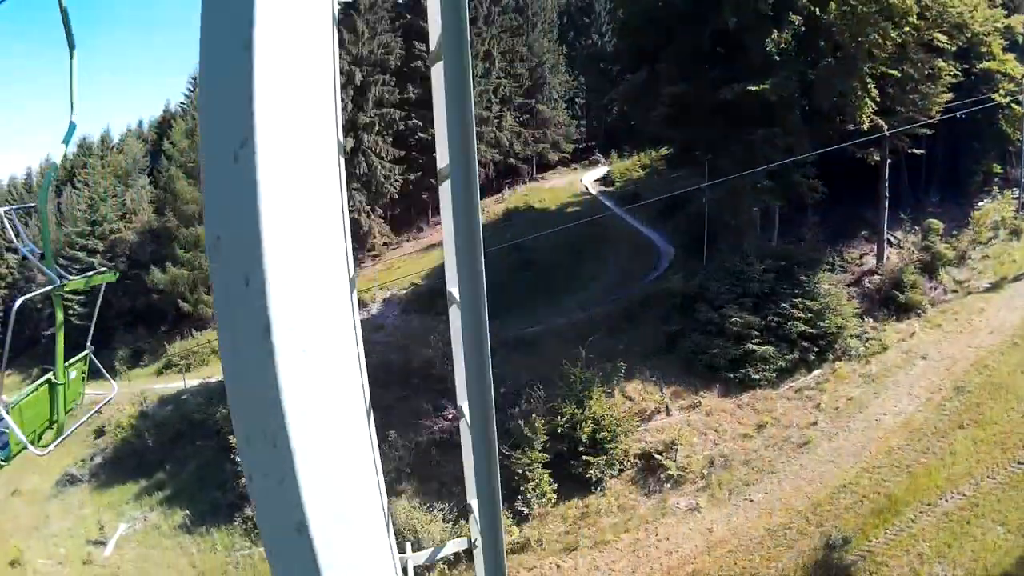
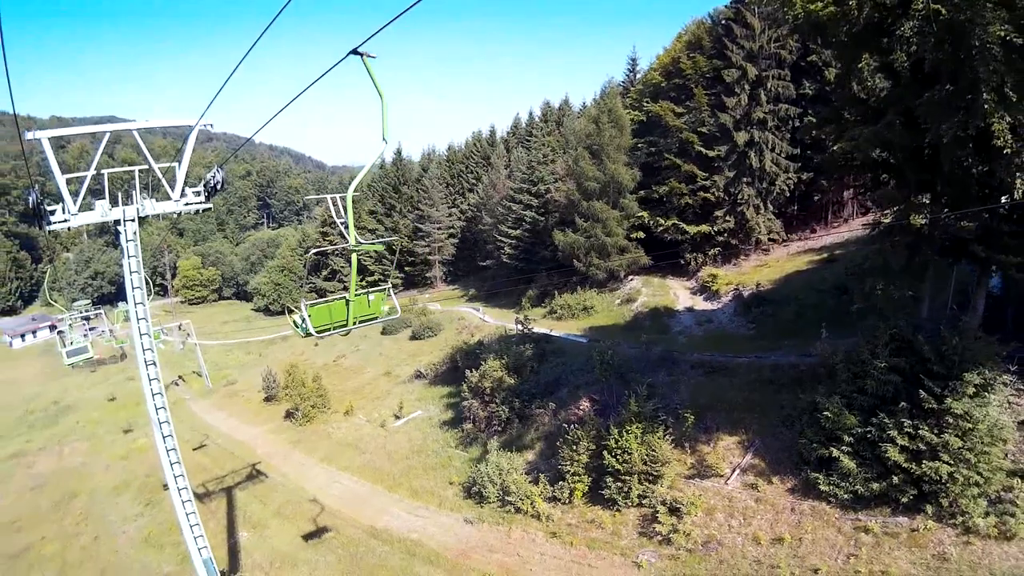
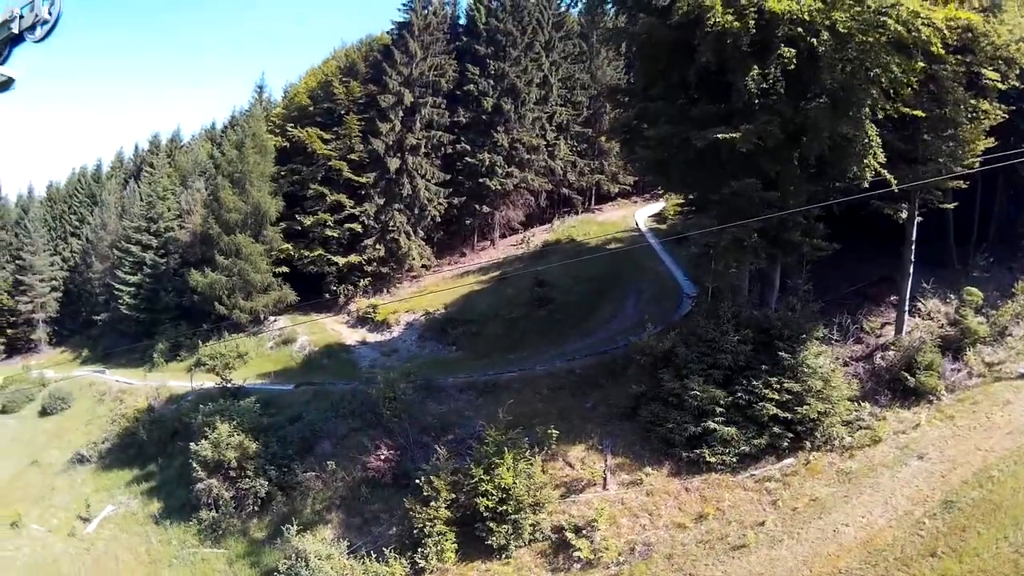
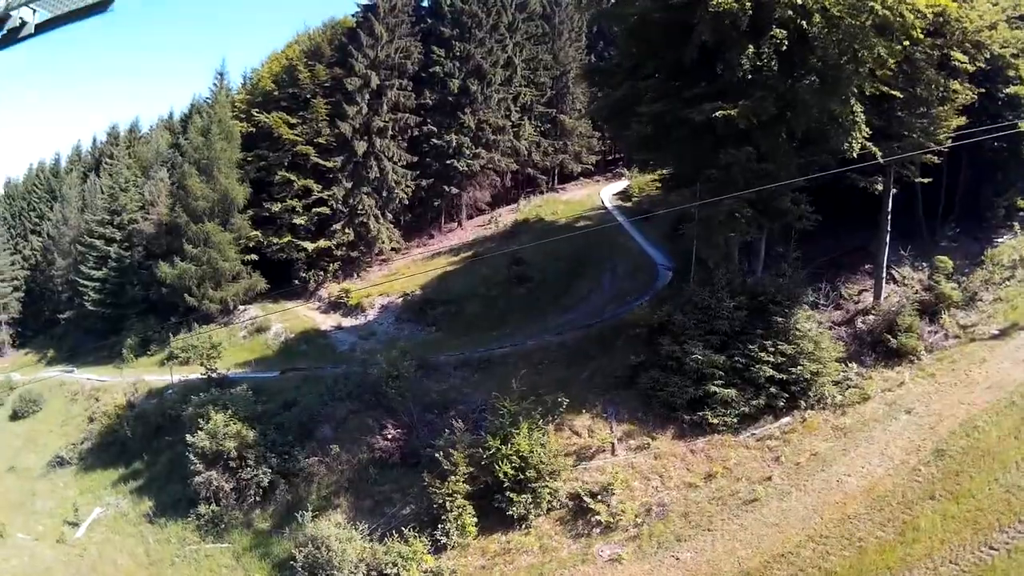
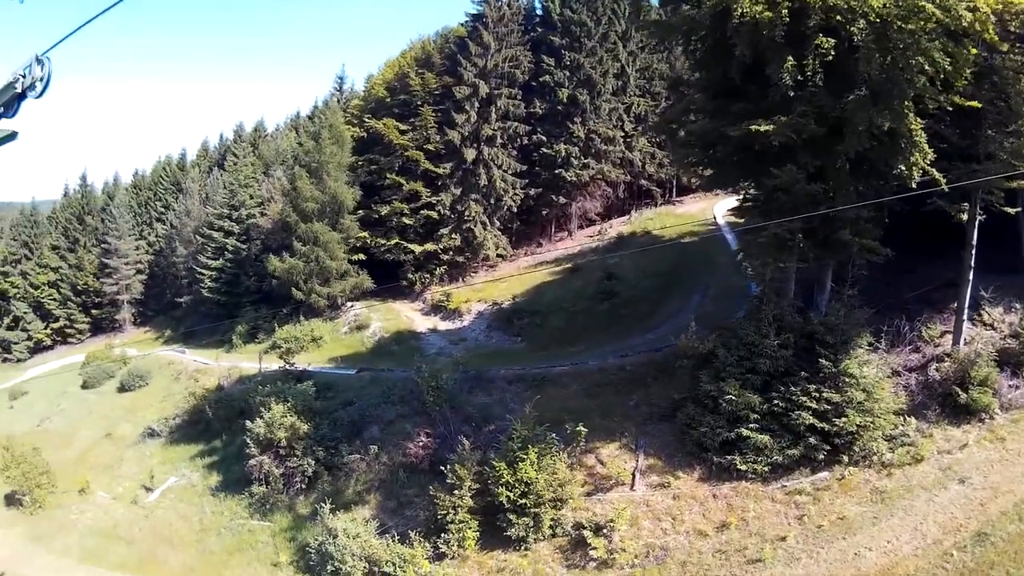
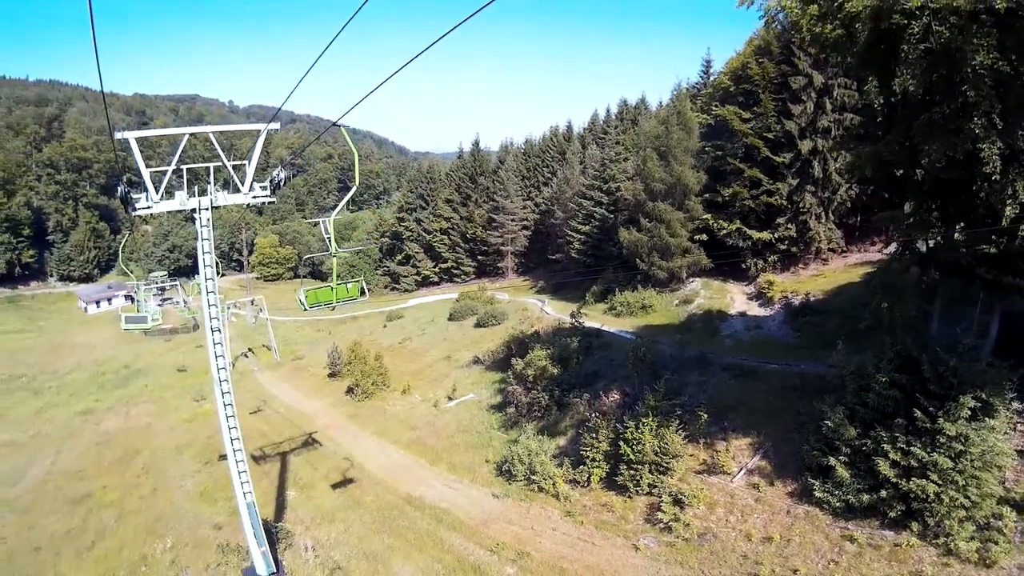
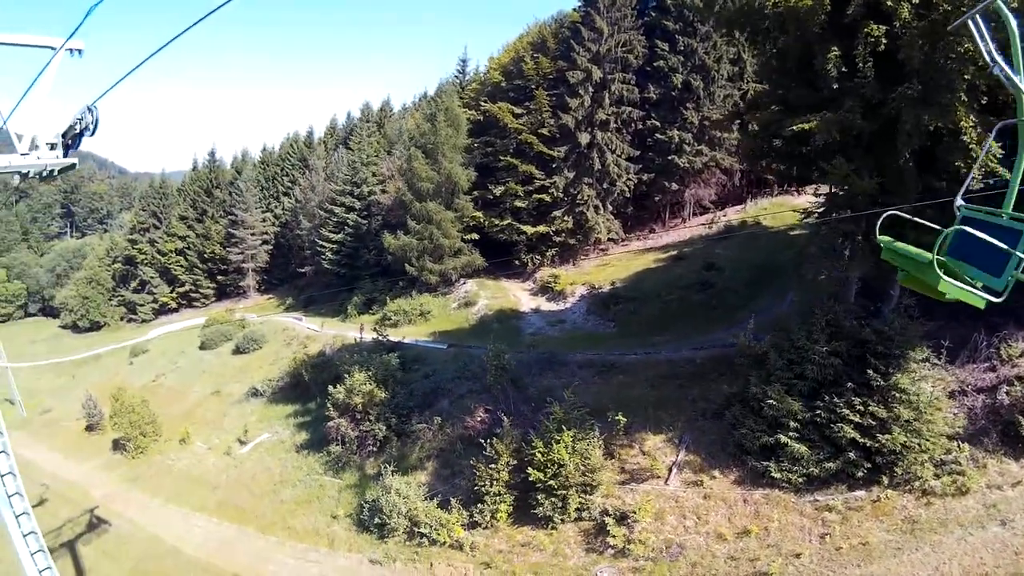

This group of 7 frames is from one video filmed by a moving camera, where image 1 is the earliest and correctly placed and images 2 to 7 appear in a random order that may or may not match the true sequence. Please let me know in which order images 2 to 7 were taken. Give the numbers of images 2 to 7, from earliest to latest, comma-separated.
4, 3, 5, 7, 2, 6
